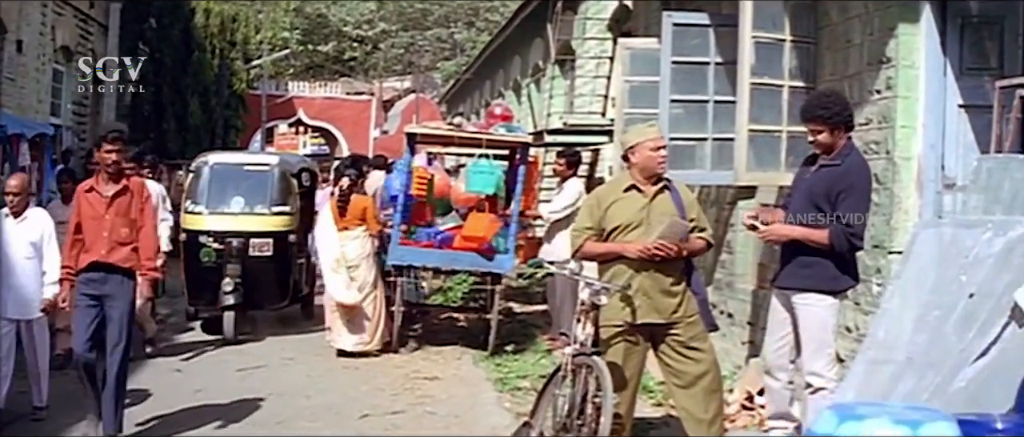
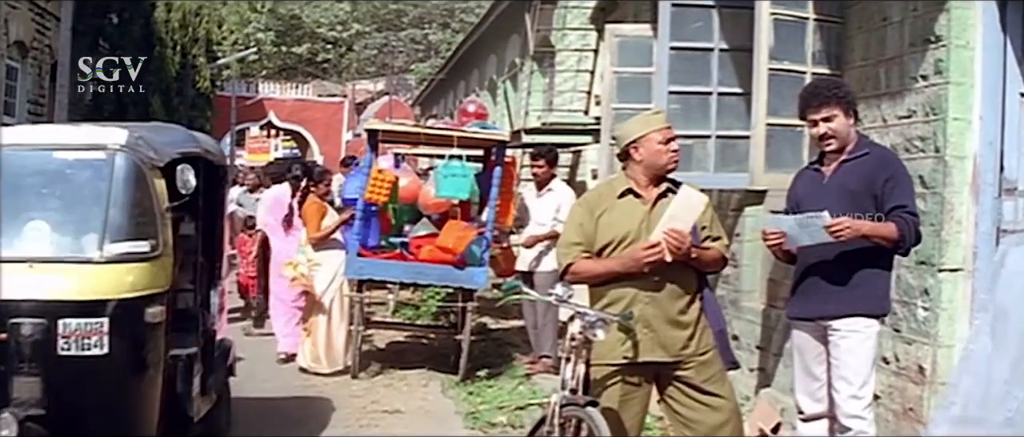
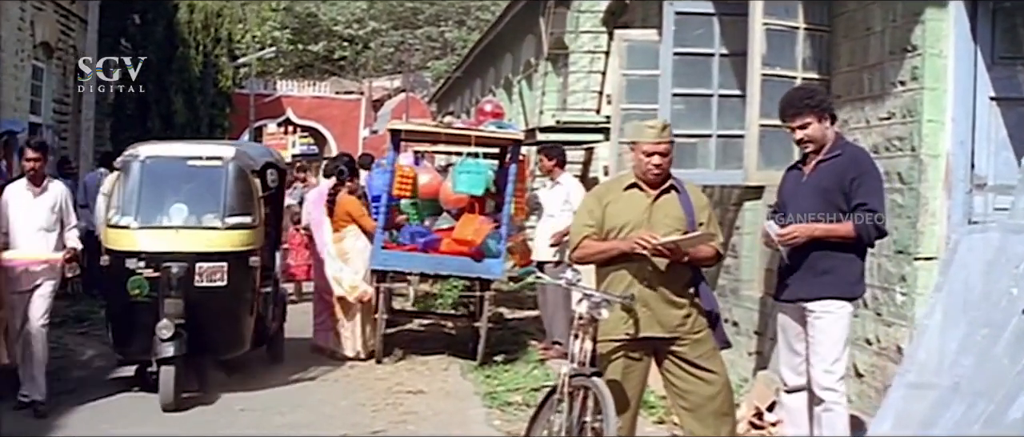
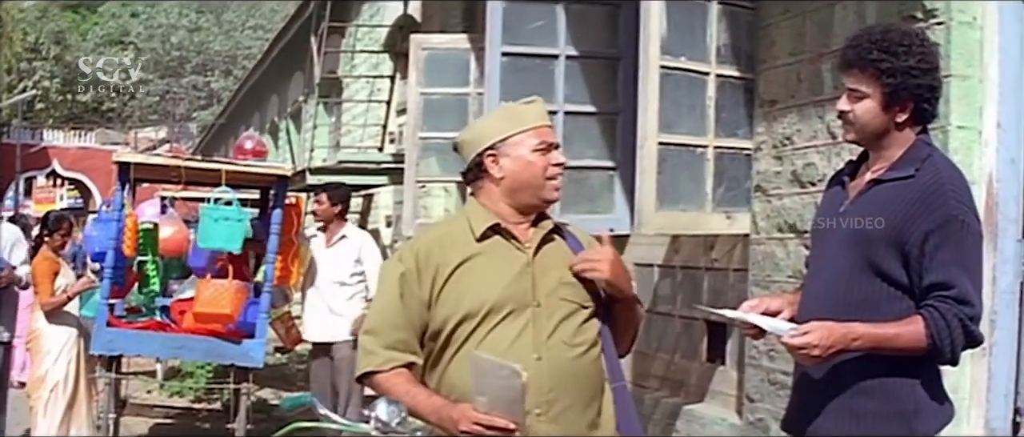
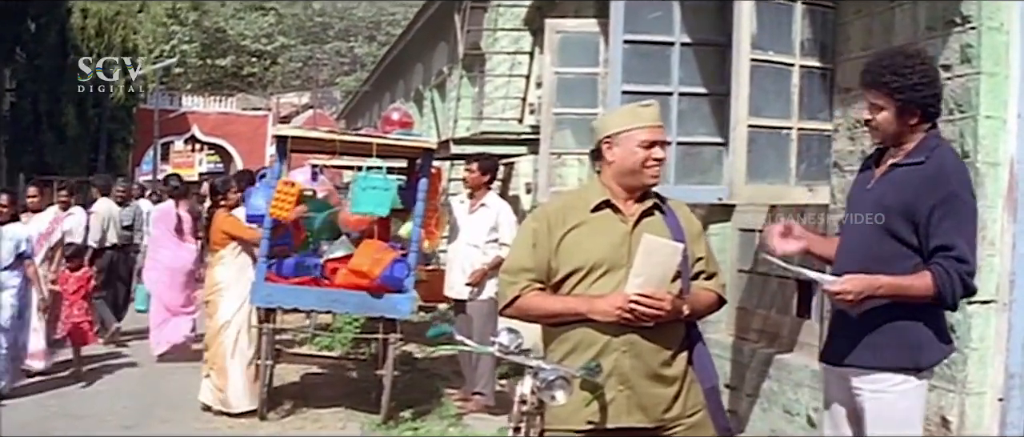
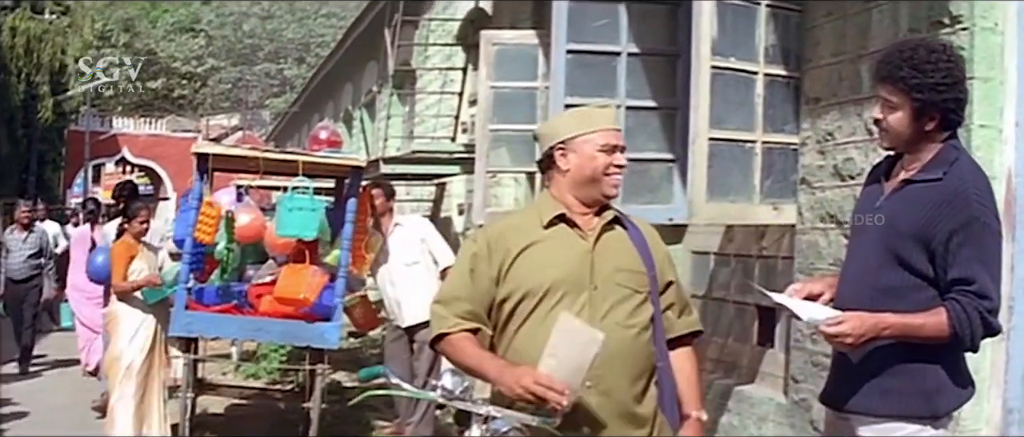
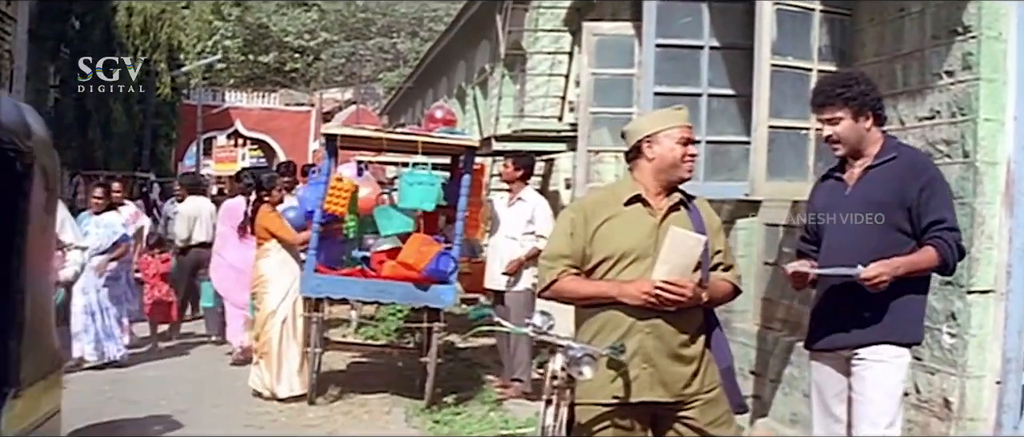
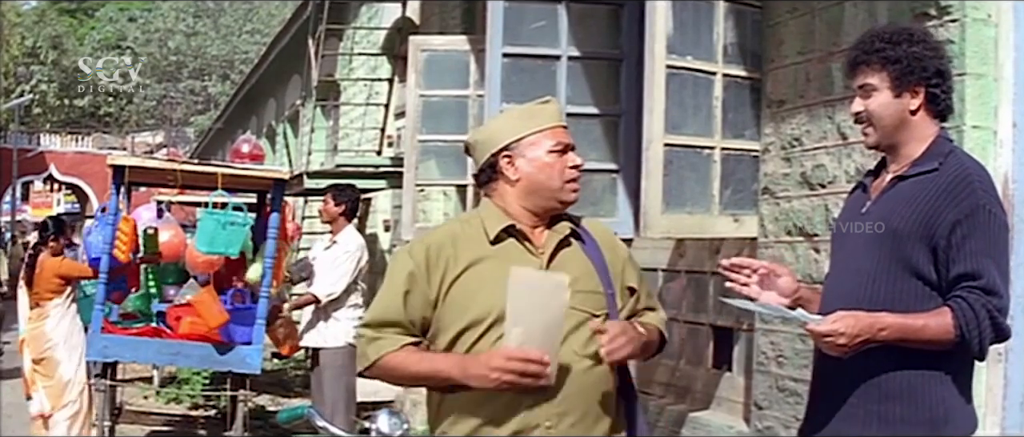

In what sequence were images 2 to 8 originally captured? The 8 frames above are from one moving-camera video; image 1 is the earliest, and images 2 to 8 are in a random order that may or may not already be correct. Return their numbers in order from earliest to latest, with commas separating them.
3, 2, 7, 5, 6, 4, 8
